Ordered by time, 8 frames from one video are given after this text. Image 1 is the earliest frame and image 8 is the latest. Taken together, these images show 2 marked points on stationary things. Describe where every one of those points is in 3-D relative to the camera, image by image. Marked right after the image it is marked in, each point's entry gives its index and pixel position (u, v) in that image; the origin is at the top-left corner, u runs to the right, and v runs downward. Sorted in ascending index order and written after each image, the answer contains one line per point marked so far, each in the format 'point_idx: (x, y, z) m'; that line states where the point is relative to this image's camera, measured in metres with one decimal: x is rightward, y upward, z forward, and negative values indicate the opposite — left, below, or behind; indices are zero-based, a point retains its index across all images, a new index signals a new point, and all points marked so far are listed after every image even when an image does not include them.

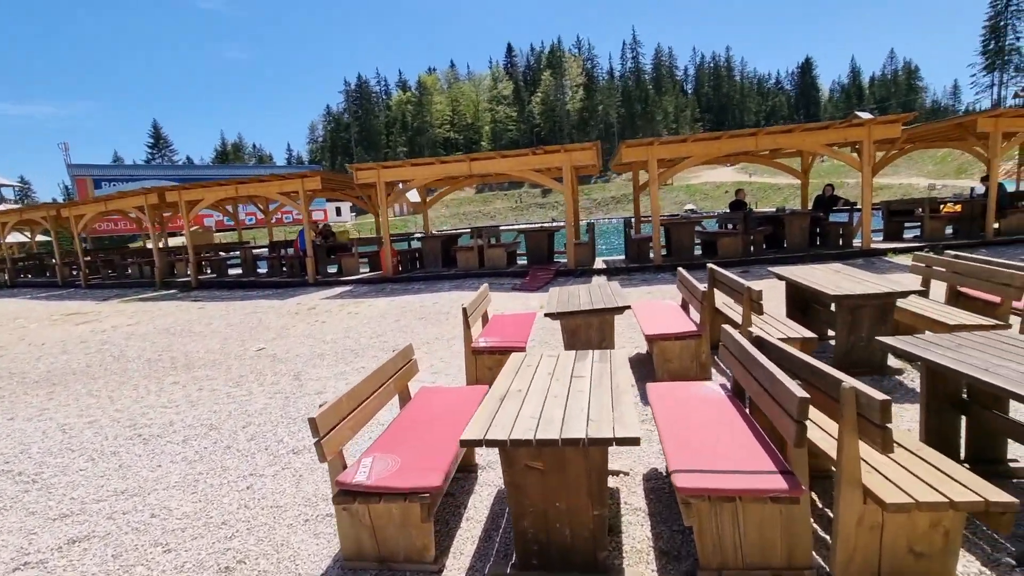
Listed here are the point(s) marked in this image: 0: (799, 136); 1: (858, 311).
0: (+6.4, +3.4, +10.9) m
1: (+3.5, -0.2, +5.0) m
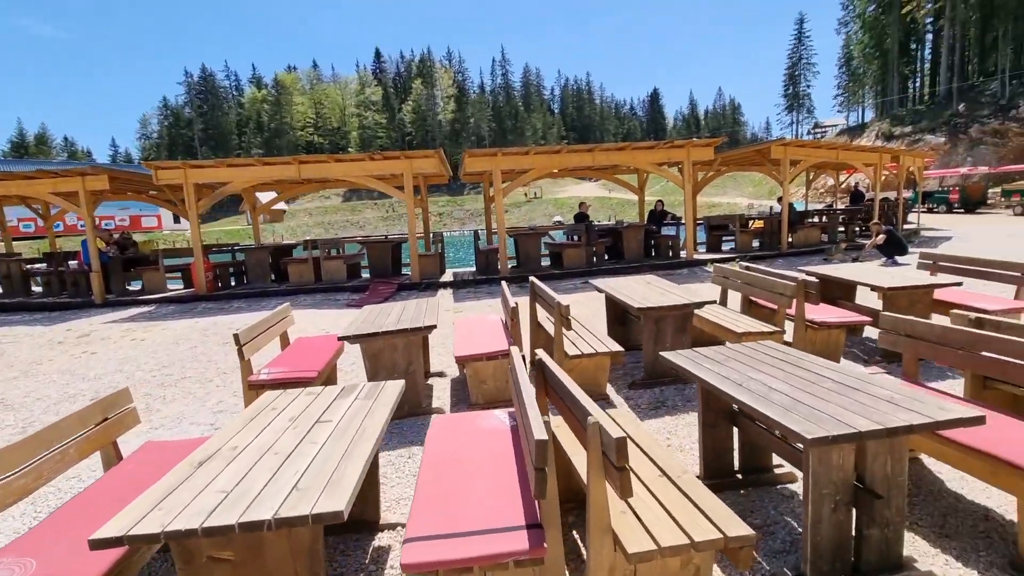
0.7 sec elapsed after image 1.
0: (+2.8, +3.2, +11.6) m
1: (+1.6, -0.4, +5.2) m
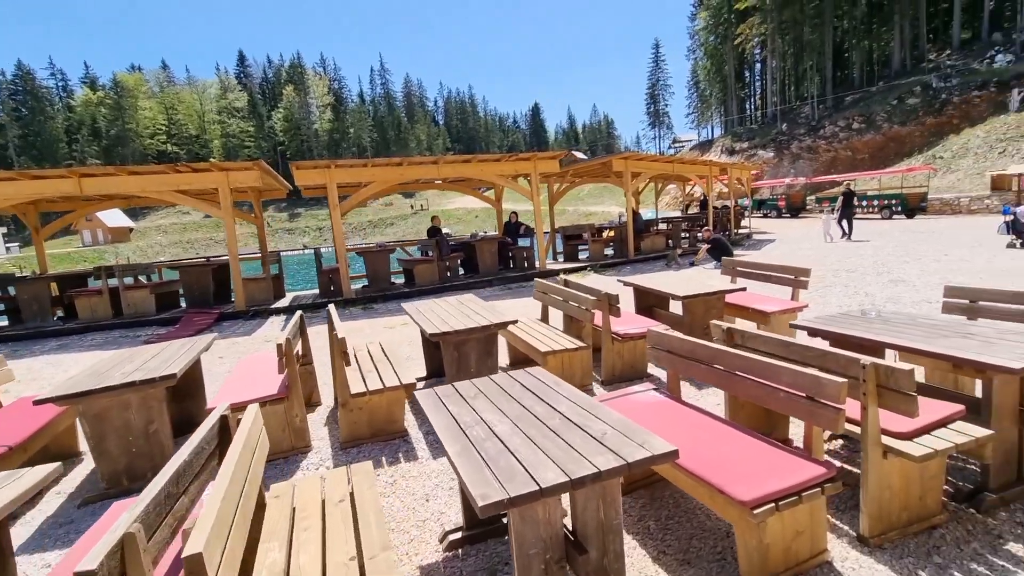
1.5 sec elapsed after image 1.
0: (-0.8, +2.8, +11.4) m
1: (-0.5, -0.6, +4.8) m
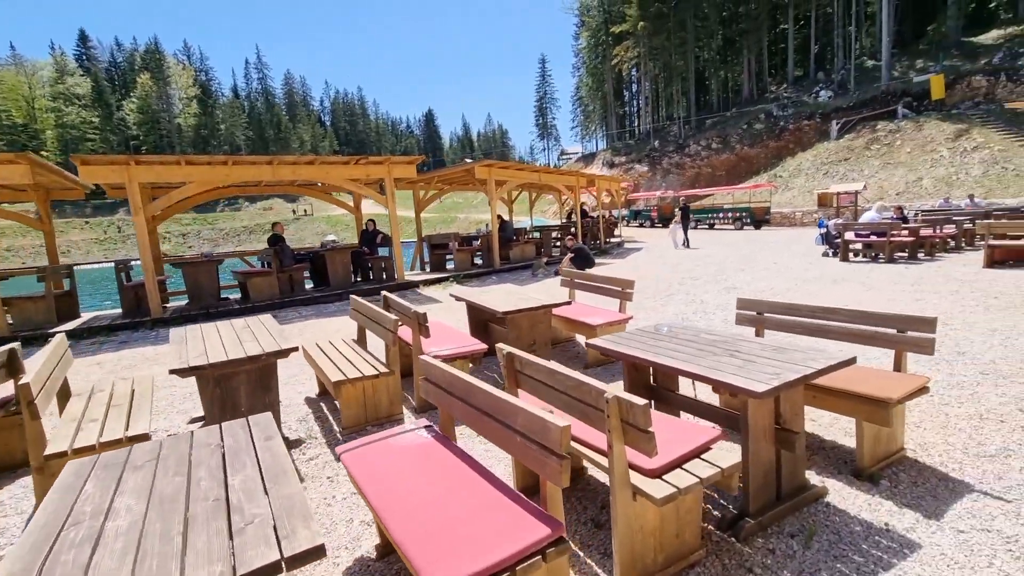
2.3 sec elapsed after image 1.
0: (-4.0, +2.5, +10.4) m
1: (-2.3, -0.8, +4.0) m
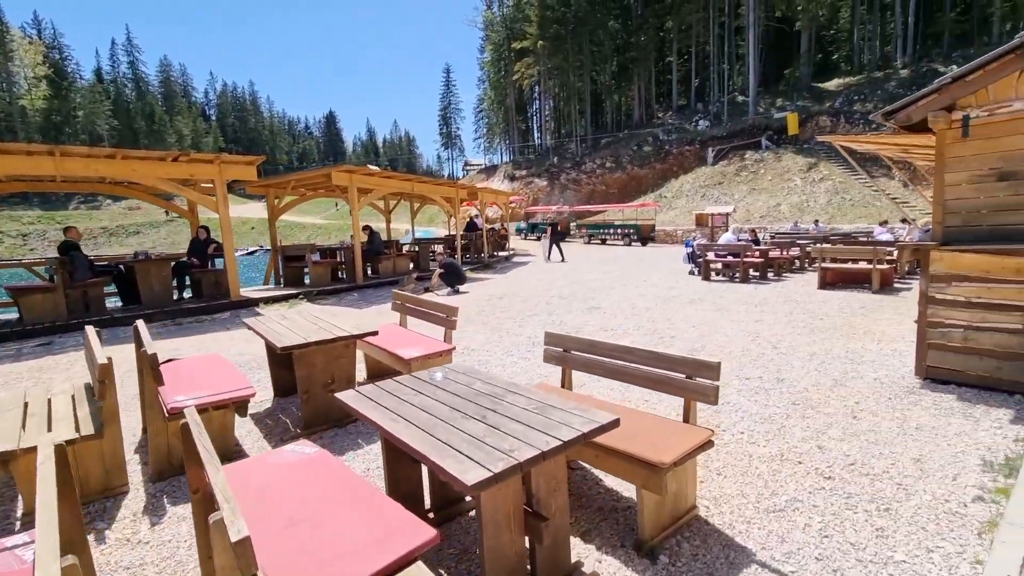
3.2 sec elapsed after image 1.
0: (-6.8, +2.2, +8.8) m
1: (-4.0, -1.0, +2.7) m
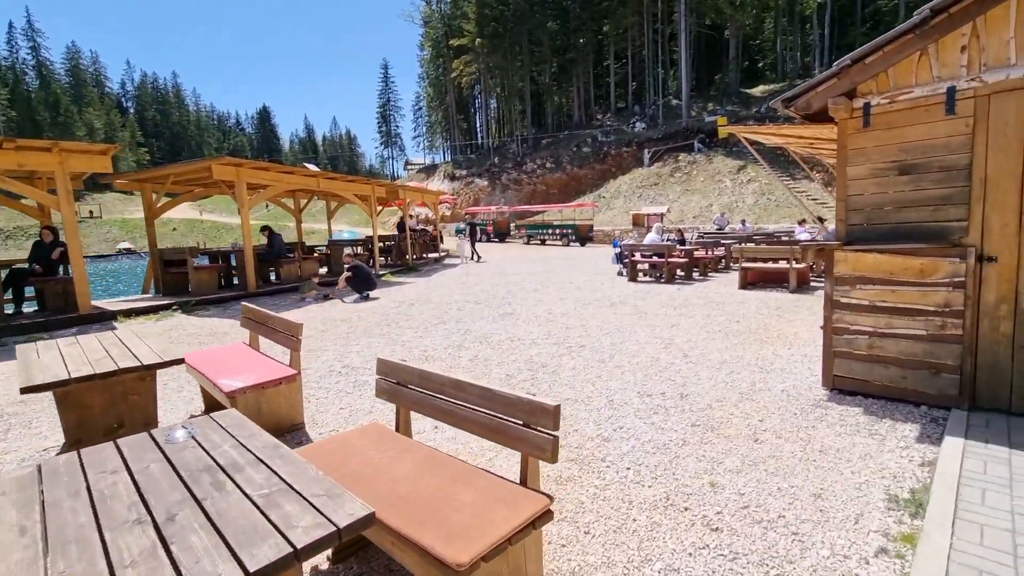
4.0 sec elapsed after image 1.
0: (-8.4, +2.0, +7.2) m
1: (-4.9, -1.1, +1.4) m
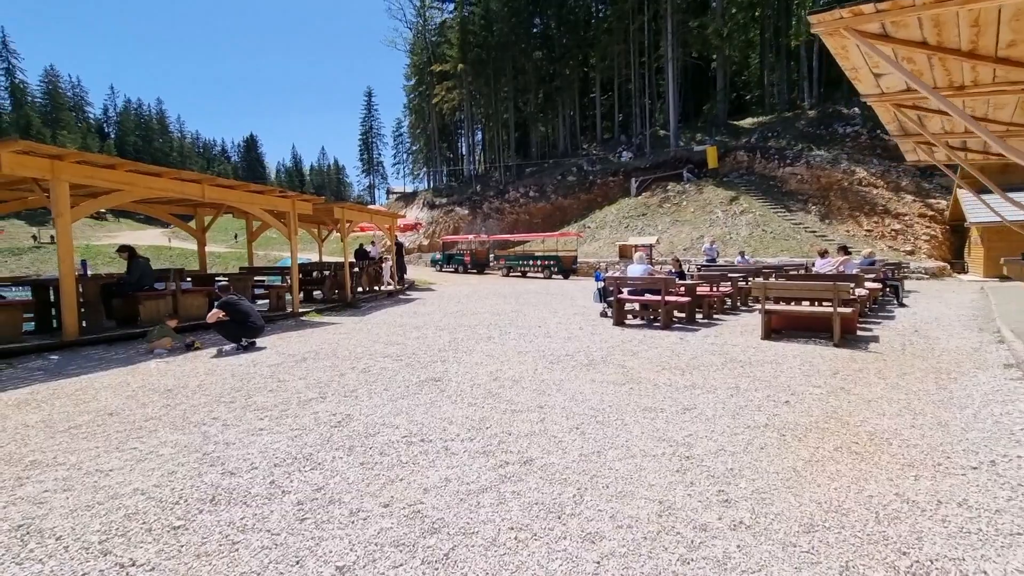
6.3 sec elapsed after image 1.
0: (-9.3, +1.5, +3.9) m
1: (-5.7, -1.3, -2.0) m
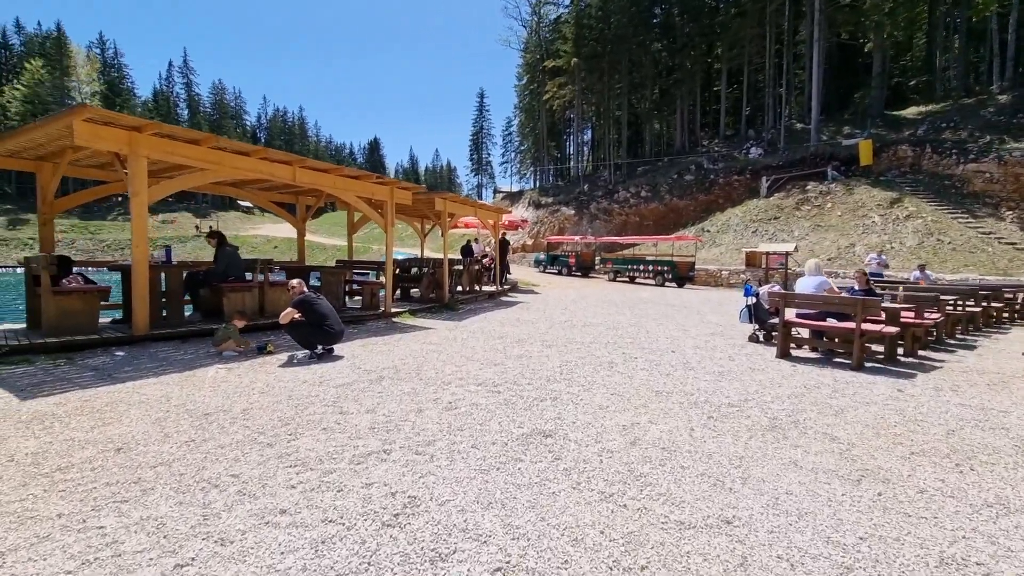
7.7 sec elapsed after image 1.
0: (-8.2, +1.8, +3.6) m
1: (-6.0, -1.1, -2.8) m
